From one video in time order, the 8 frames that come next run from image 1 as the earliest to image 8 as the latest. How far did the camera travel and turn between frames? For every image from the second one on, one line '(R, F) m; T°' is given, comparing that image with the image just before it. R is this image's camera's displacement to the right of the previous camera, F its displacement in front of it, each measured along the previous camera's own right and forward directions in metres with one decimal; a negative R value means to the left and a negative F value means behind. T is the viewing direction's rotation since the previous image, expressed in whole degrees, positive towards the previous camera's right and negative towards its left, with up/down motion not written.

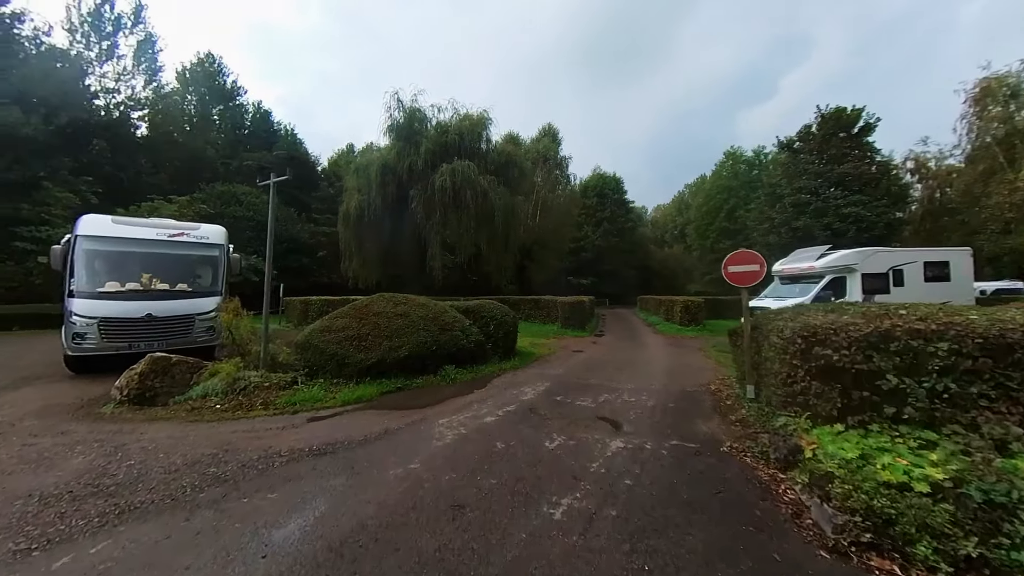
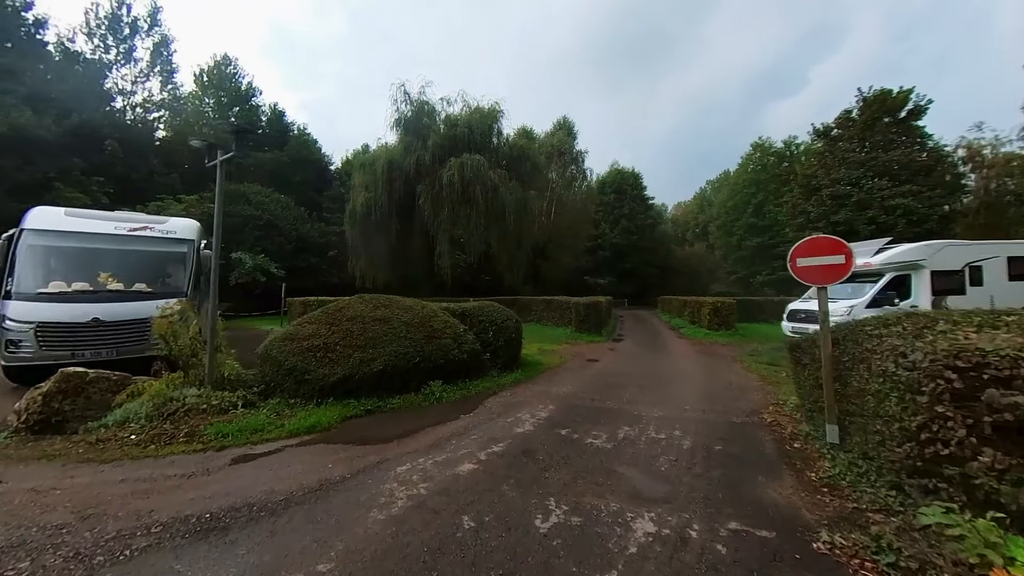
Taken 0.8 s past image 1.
(+0.3, +1.3) m; -3°
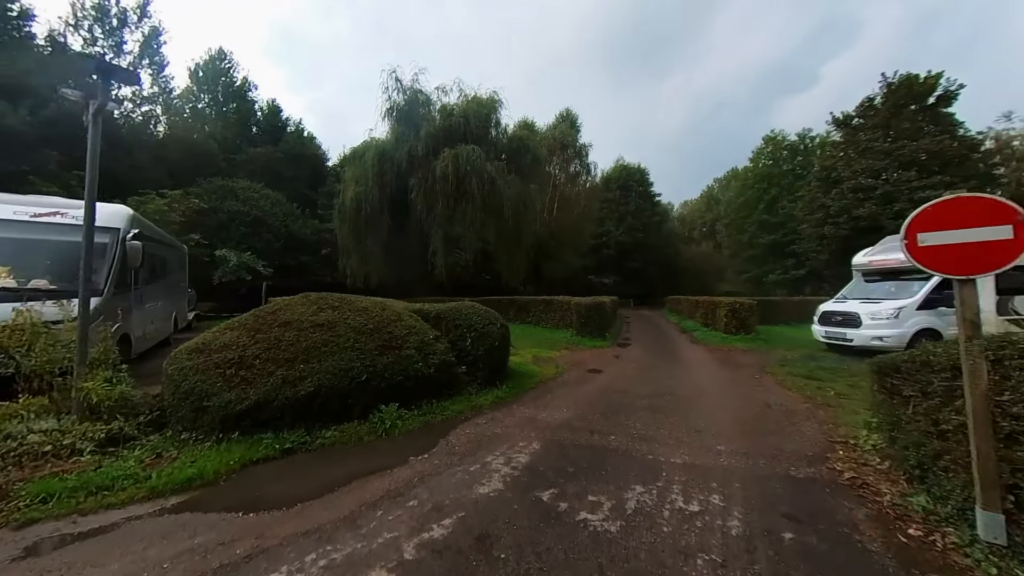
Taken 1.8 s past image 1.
(+0.4, +1.4) m; -1°
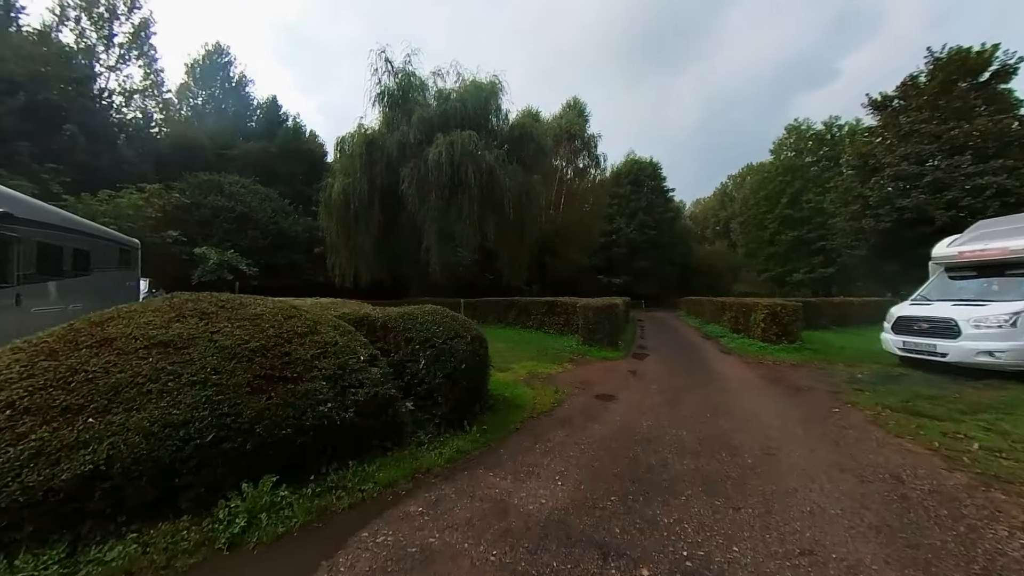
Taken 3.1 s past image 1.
(+0.4, +2.1) m; -1°
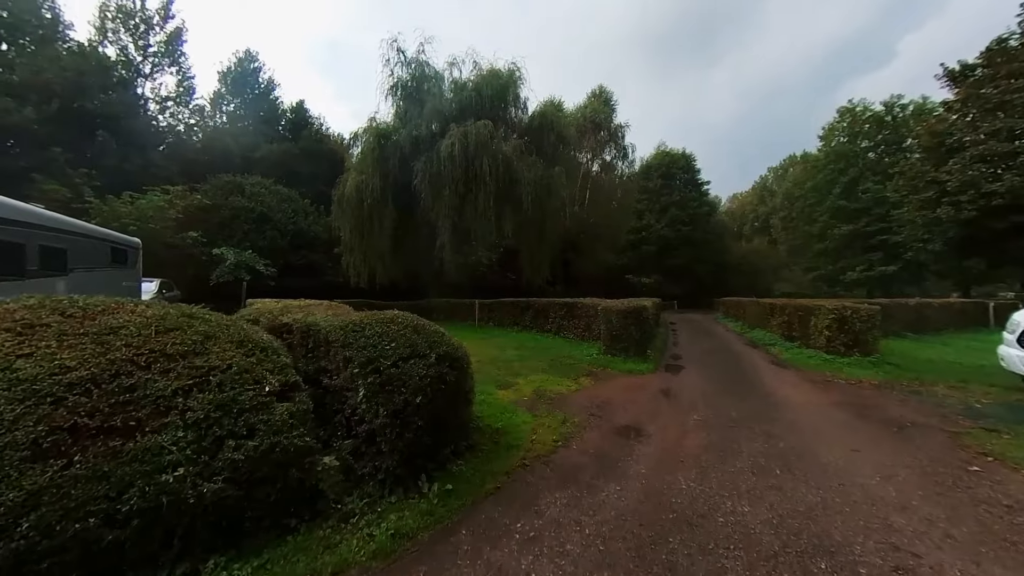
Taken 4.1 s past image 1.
(+0.5, +1.4) m; -4°
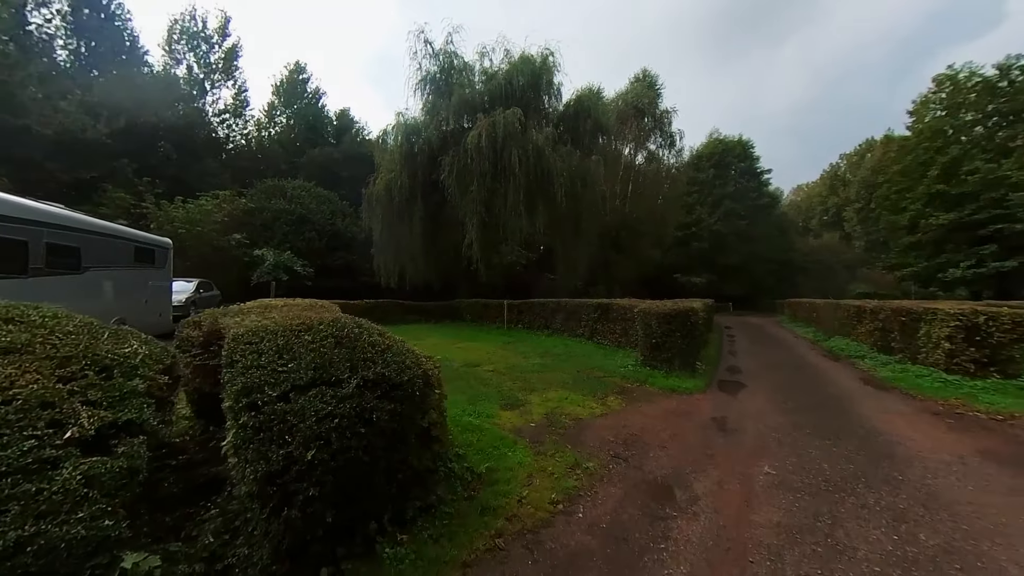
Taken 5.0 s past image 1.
(+0.5, +1.3) m; -7°
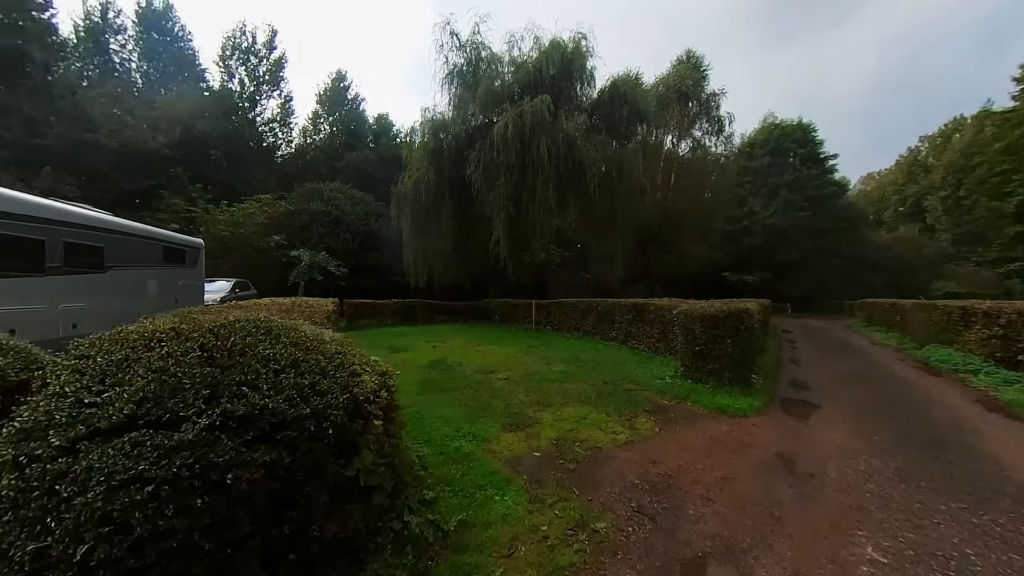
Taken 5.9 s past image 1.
(+0.4, +1.0) m; -6°
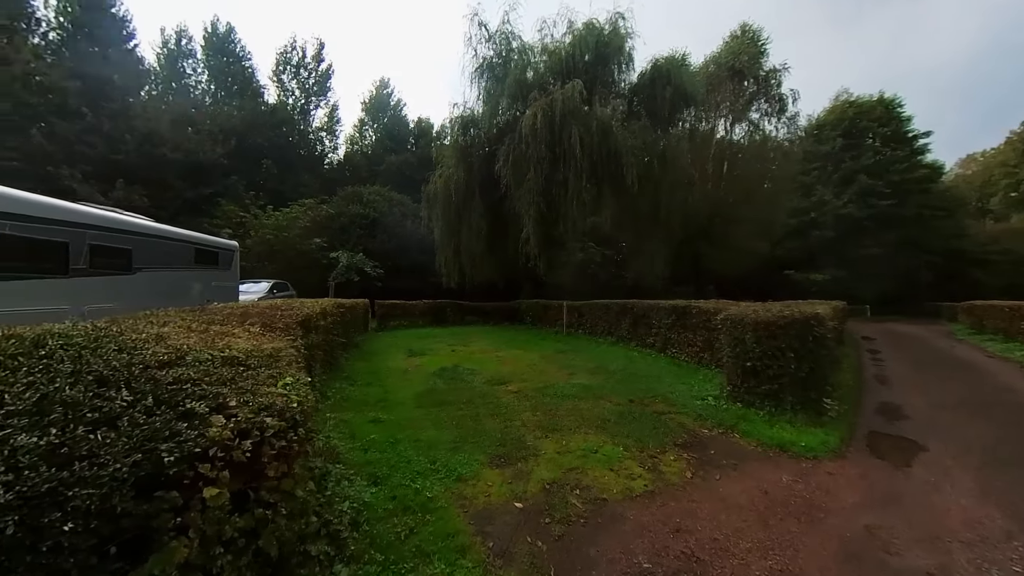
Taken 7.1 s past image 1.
(+0.6, +0.9) m; -7°
